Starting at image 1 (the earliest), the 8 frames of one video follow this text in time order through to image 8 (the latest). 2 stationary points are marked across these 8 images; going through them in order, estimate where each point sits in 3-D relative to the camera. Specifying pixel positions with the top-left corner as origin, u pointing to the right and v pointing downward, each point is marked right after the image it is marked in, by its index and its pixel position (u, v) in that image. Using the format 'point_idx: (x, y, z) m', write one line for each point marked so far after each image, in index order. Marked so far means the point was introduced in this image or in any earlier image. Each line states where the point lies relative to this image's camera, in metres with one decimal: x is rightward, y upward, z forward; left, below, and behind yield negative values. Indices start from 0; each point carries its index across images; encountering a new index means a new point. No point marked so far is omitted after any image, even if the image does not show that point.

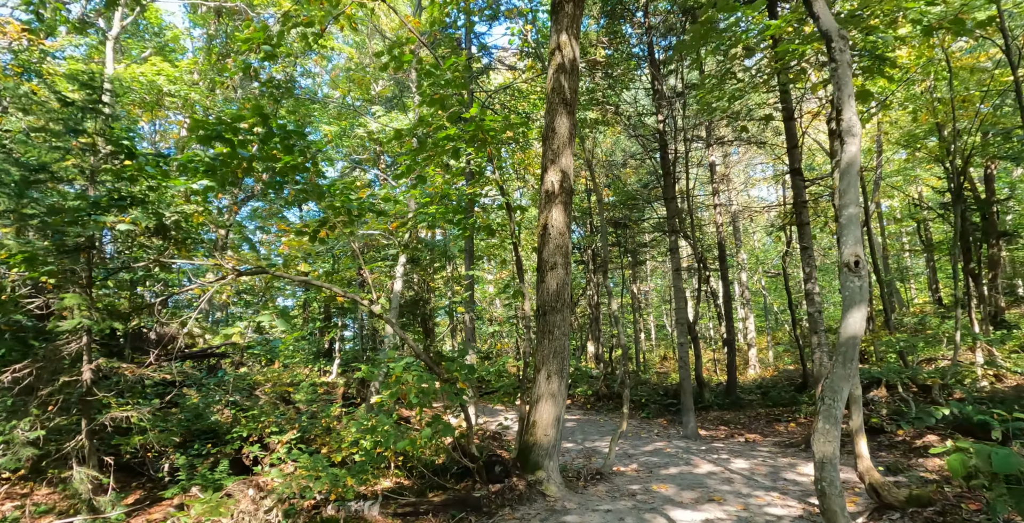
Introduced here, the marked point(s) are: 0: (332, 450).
0: (-2.3, -2.4, +8.0) m
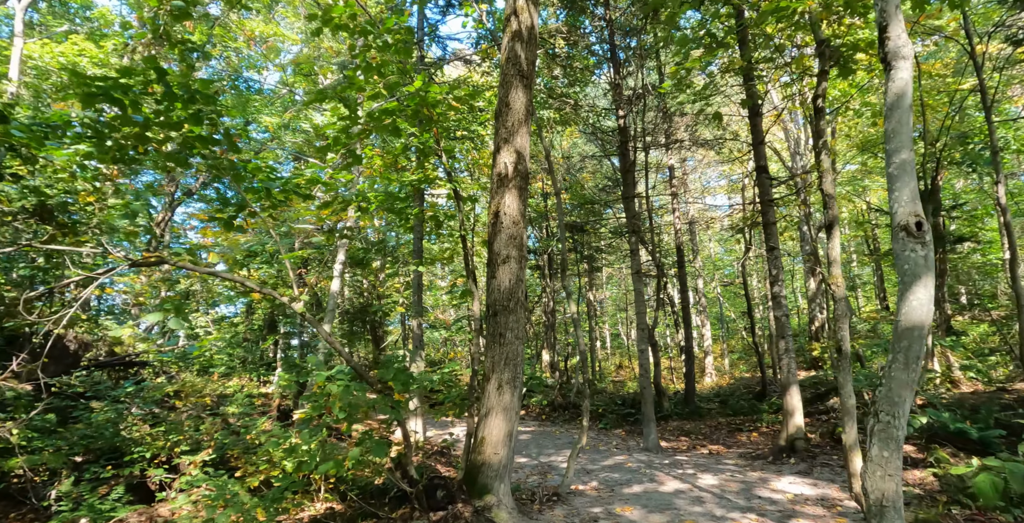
0: (-2.9, -2.4, +7.0) m
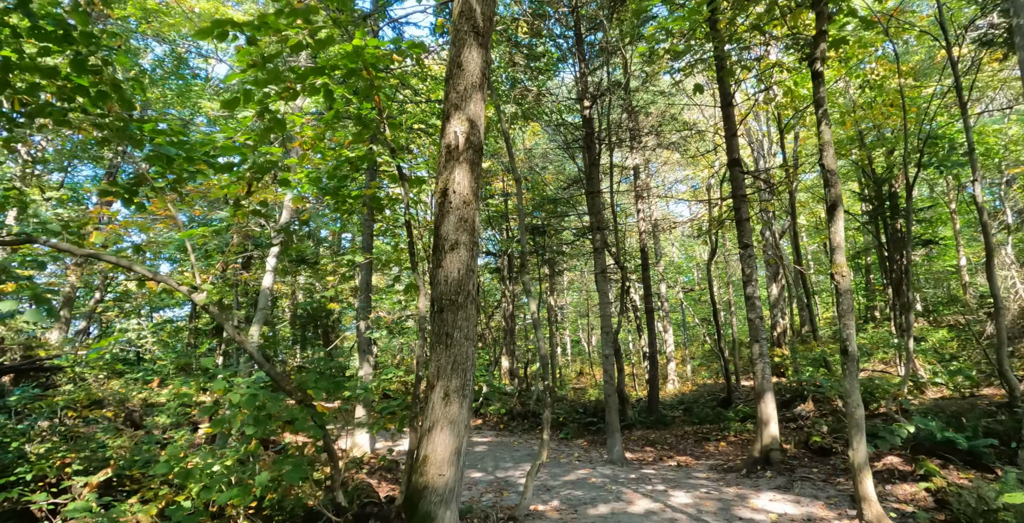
0: (-3.4, -2.3, +6.0) m
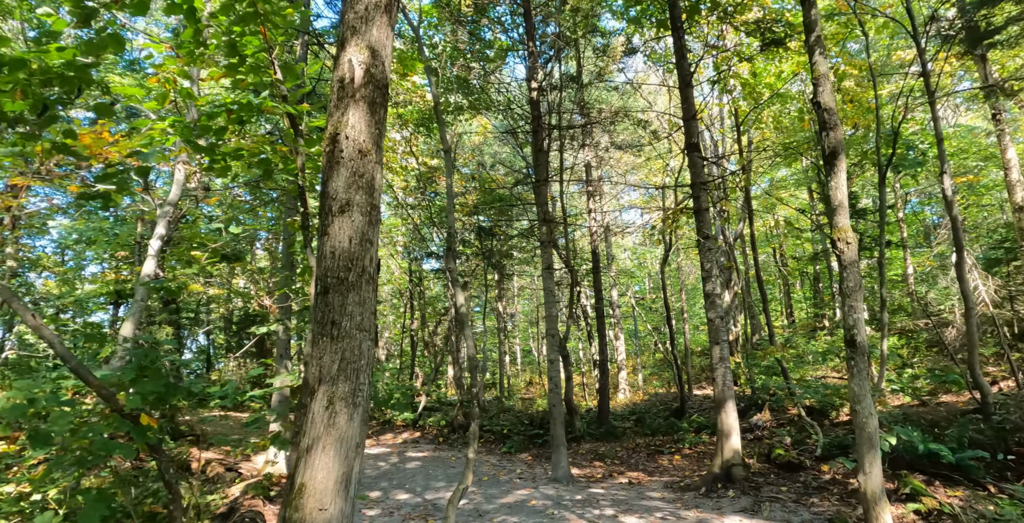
0: (-4.0, -2.1, +4.7) m
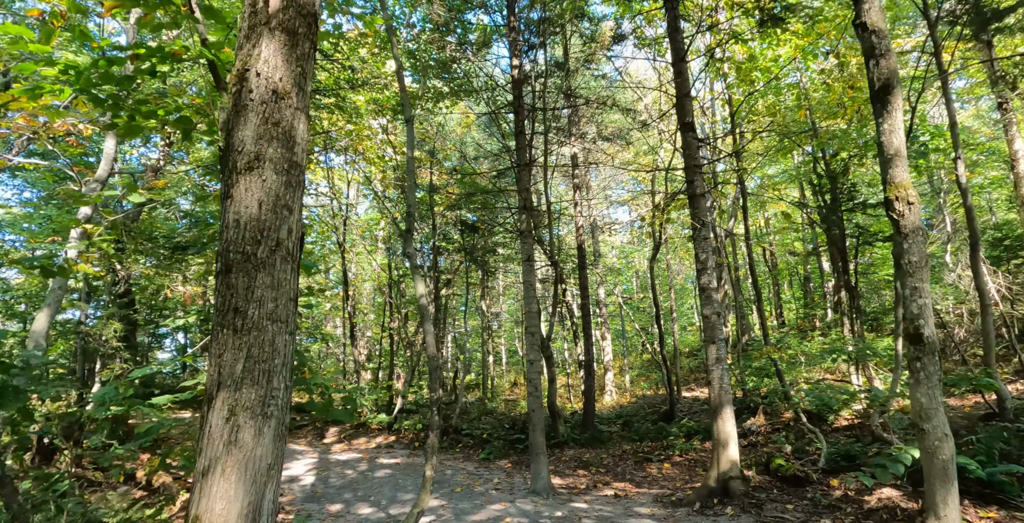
0: (-4.3, -1.9, +3.9) m
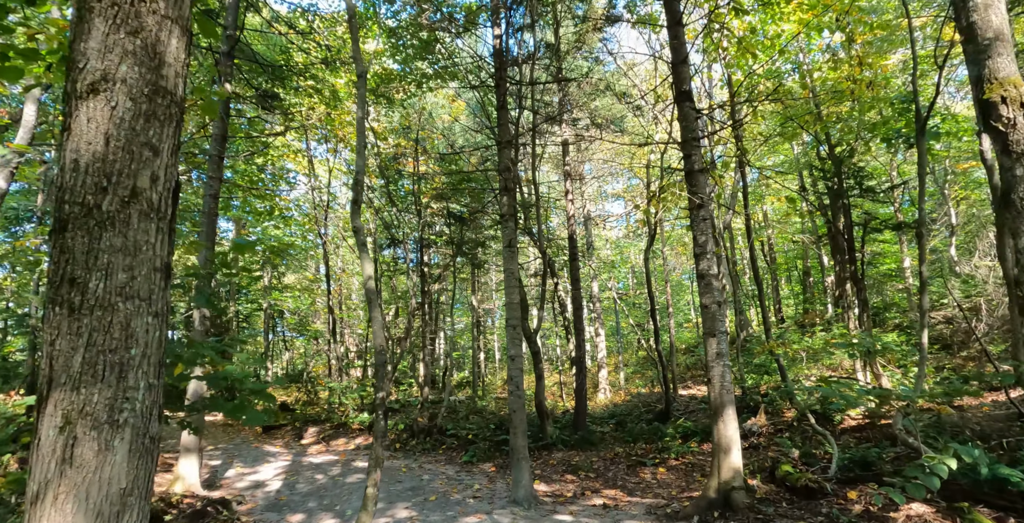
0: (-4.5, -1.8, +3.2) m
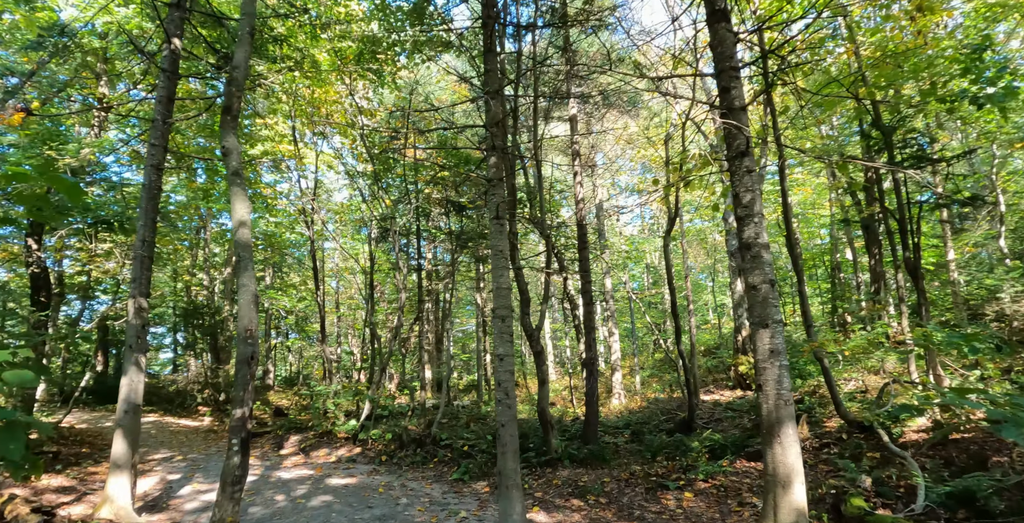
0: (-4.6, -1.6, +1.9) m
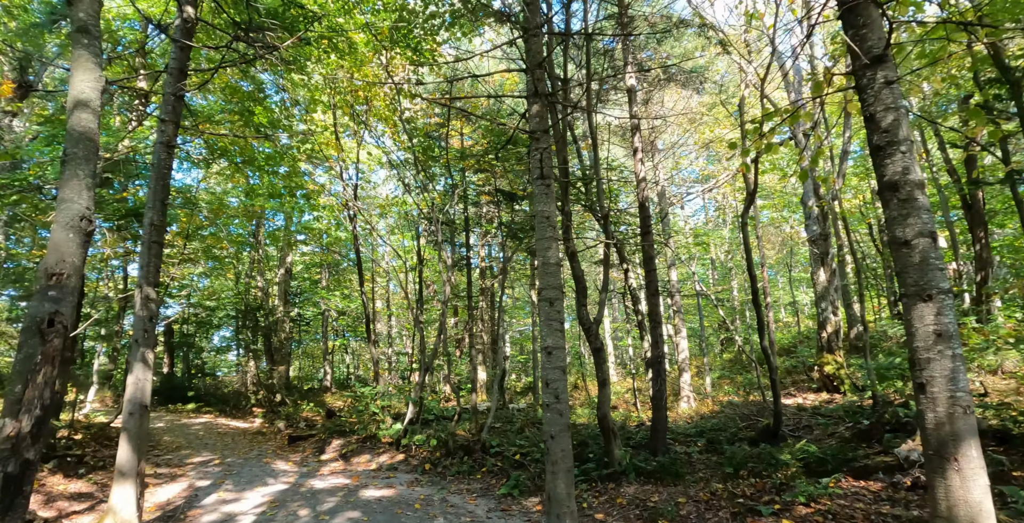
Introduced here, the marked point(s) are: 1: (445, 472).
0: (-4.6, -1.4, +1.3) m
1: (-1.0, -3.1, +9.3) m
